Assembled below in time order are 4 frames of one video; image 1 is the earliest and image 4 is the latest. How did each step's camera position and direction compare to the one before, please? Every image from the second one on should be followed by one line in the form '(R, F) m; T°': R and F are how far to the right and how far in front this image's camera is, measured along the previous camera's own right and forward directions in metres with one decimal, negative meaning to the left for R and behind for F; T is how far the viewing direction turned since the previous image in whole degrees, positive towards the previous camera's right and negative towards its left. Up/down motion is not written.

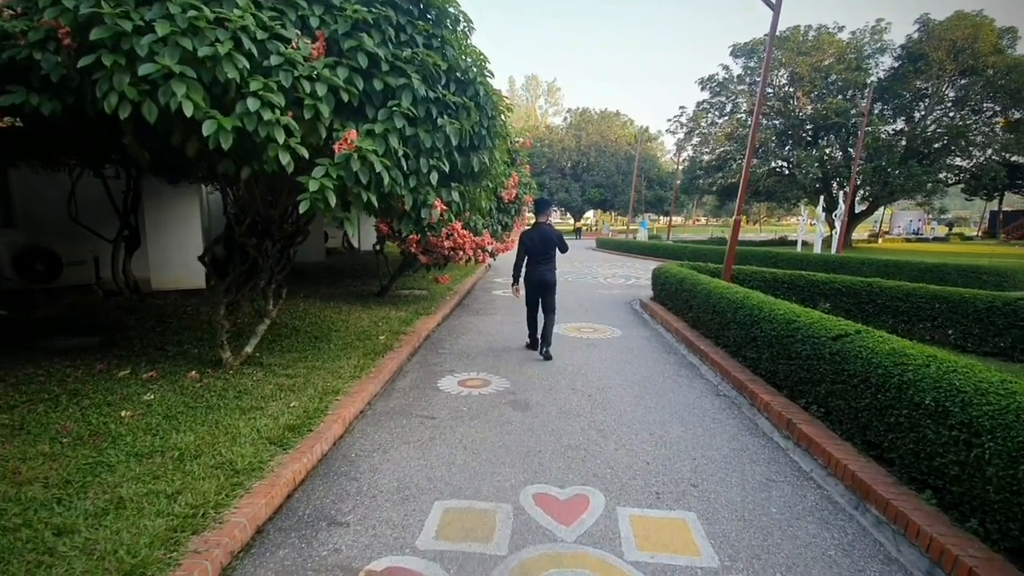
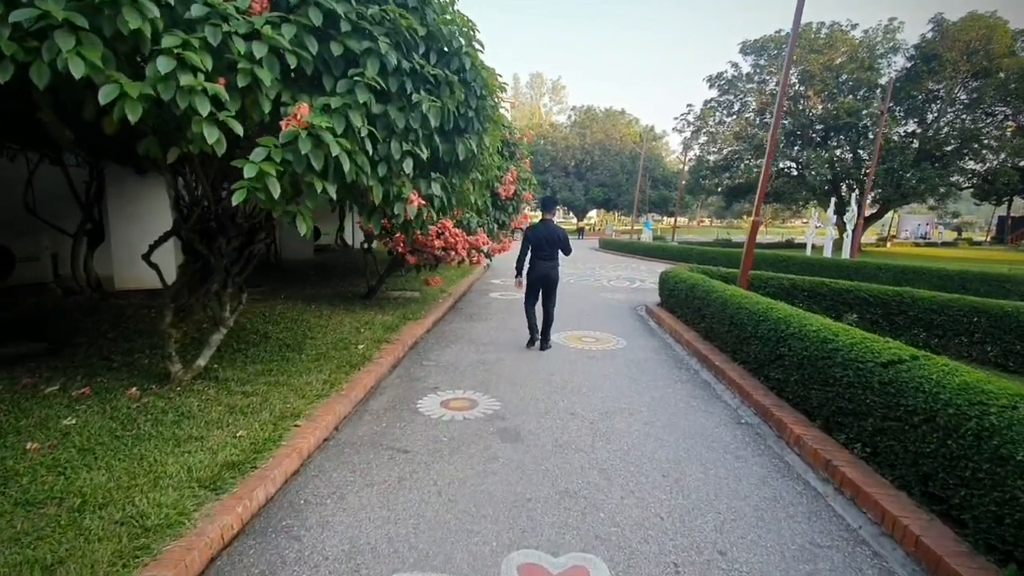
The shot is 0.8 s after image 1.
(+0.1, +0.6) m; 0°
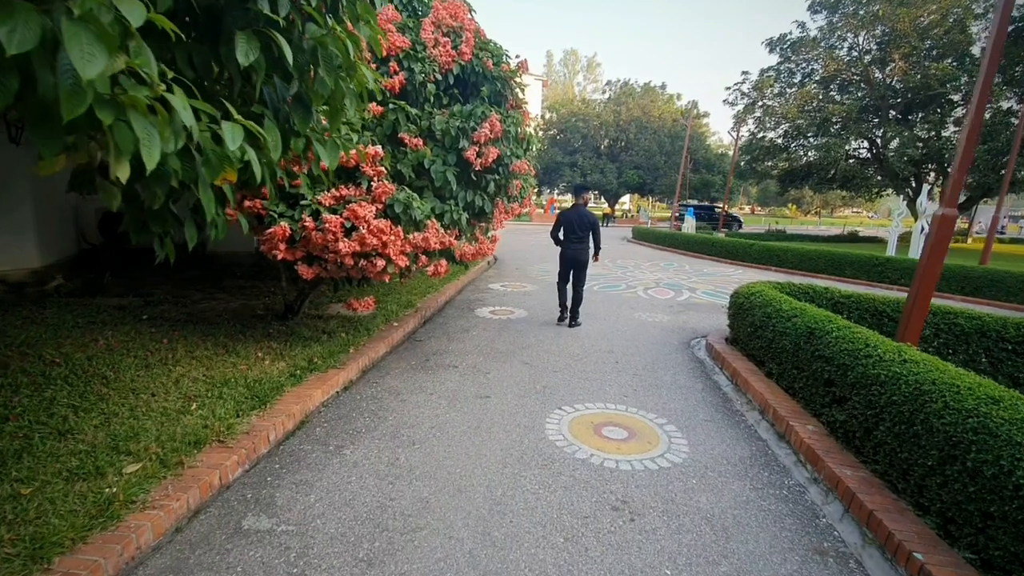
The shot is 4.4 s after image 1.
(+0.4, +2.7) m; -3°
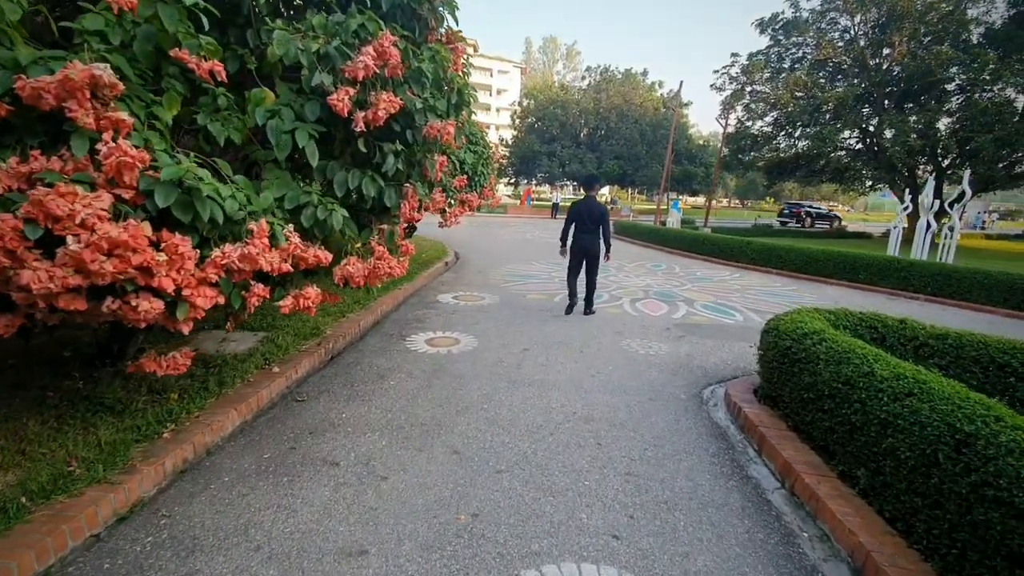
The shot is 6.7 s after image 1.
(+0.3, +1.6) m; +2°
